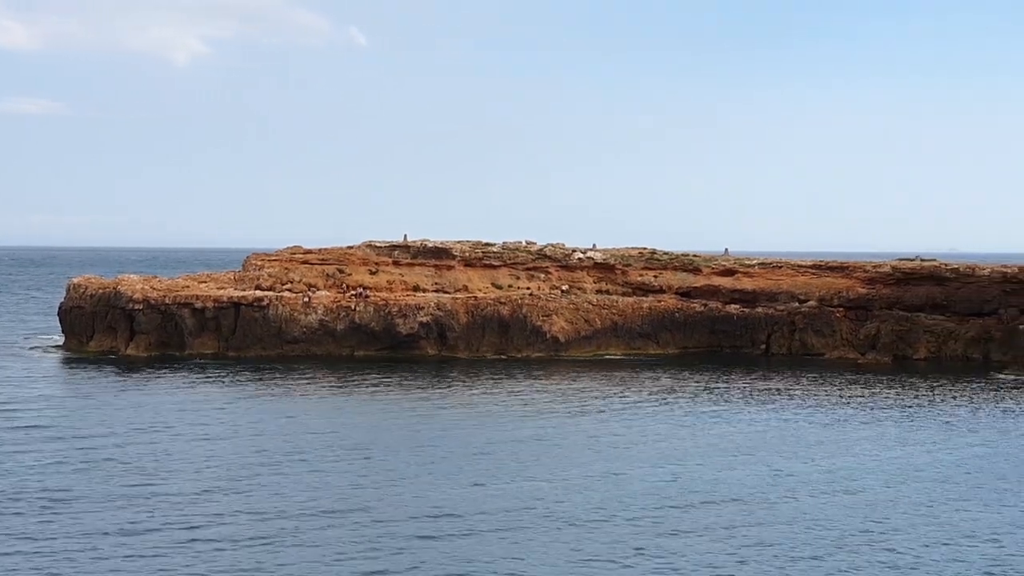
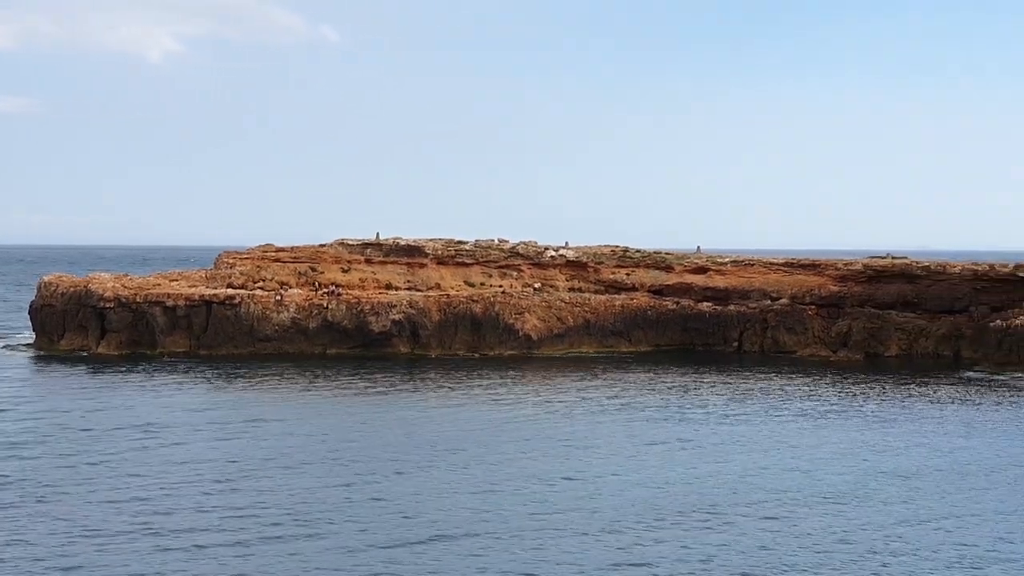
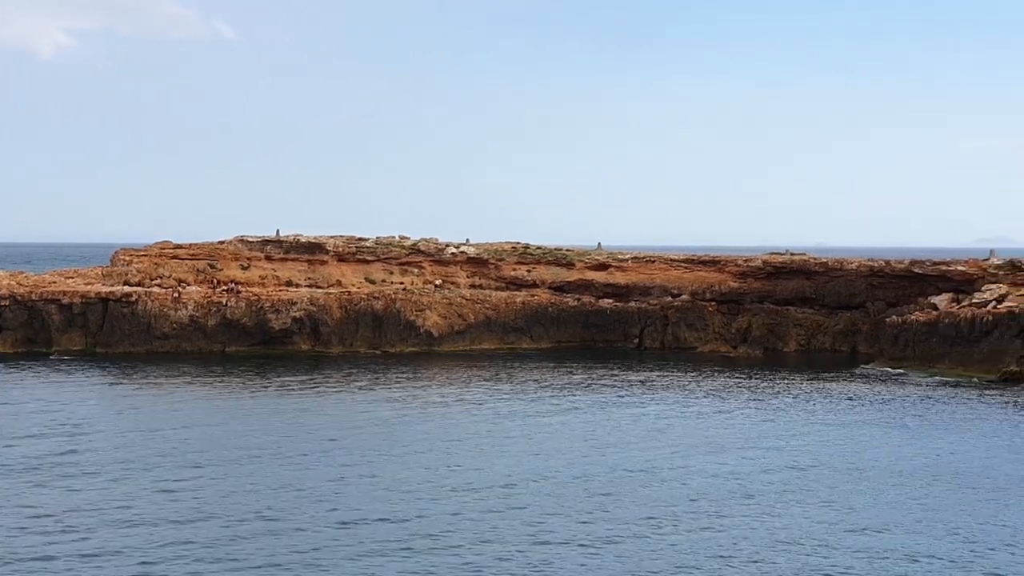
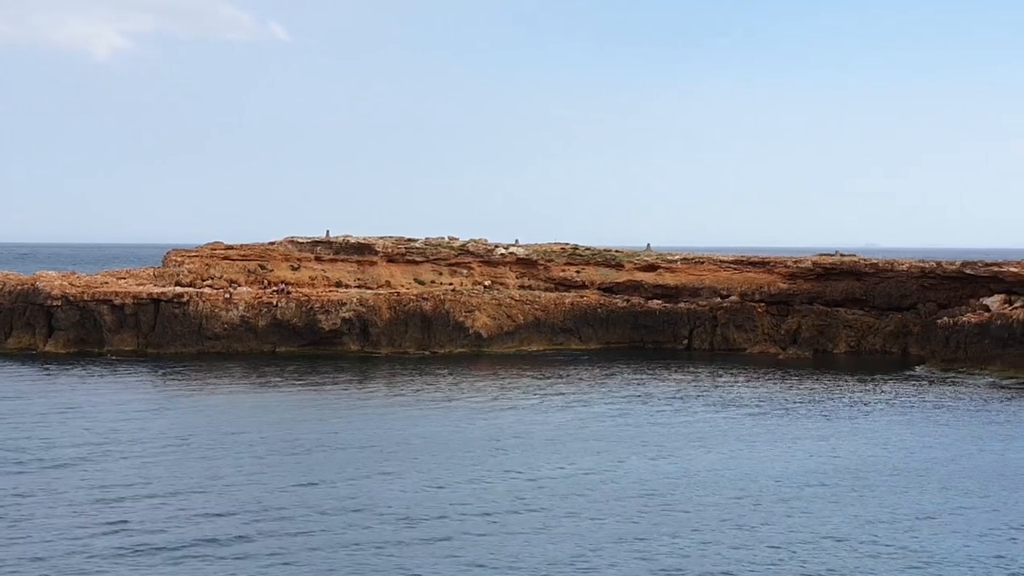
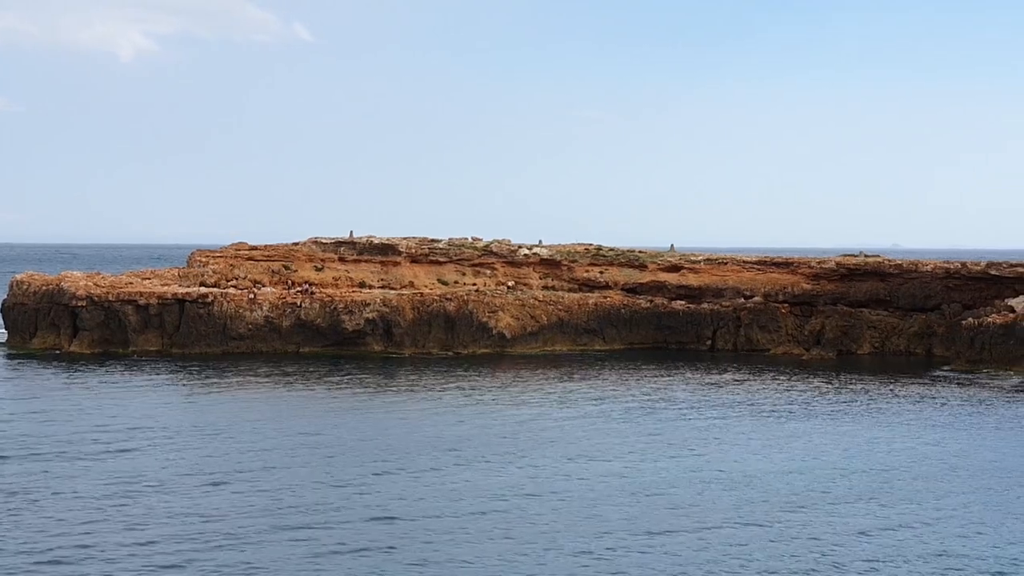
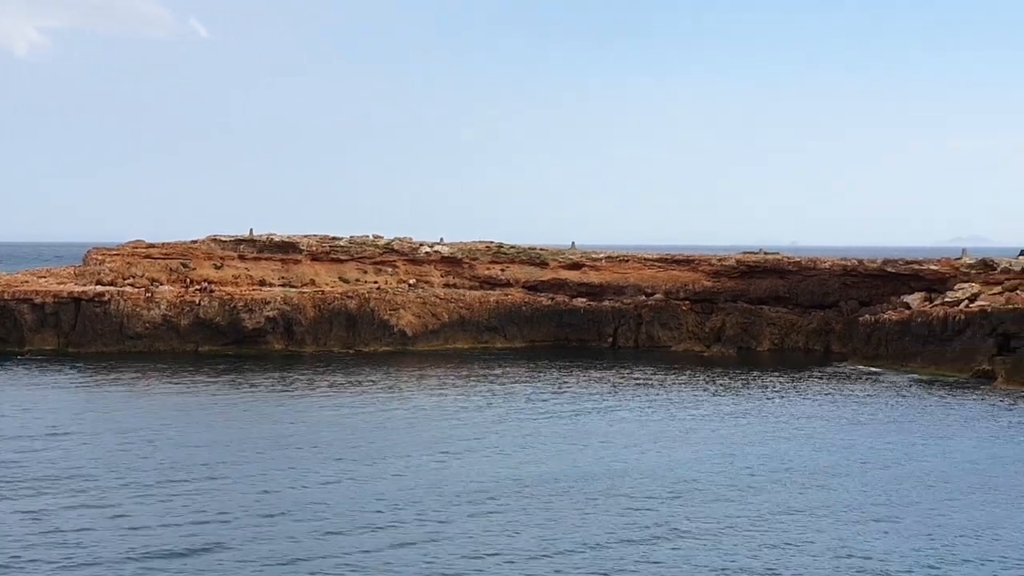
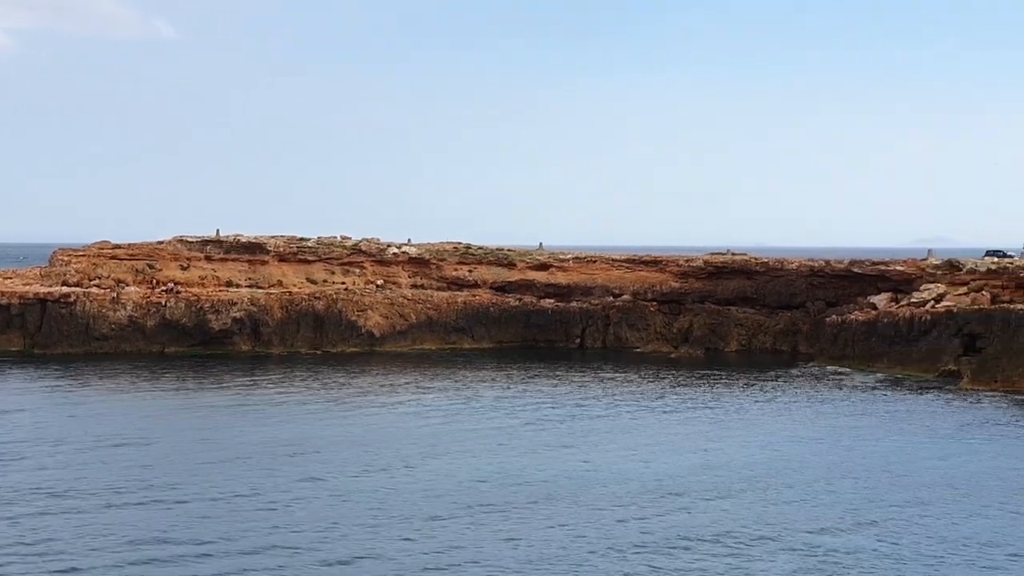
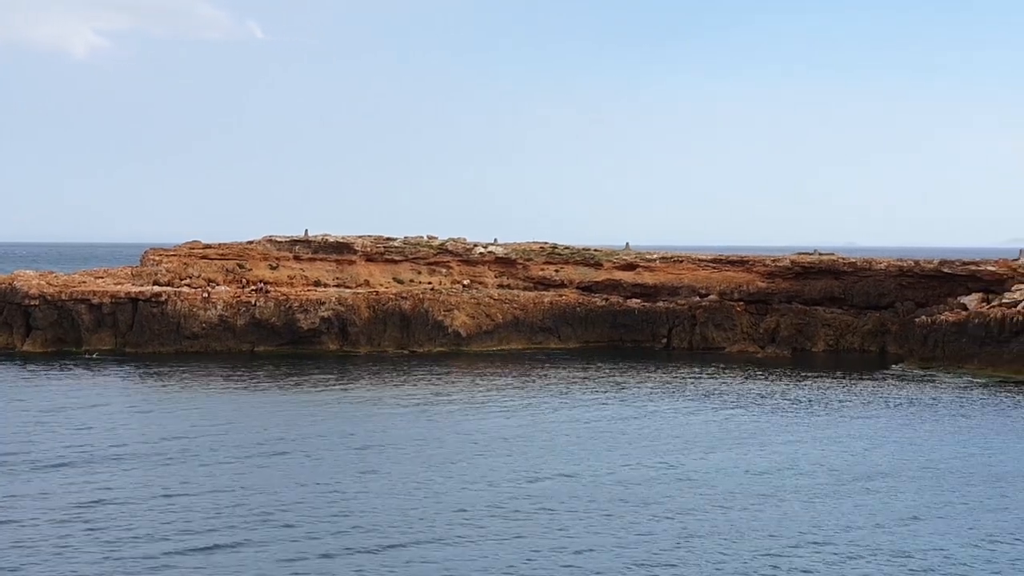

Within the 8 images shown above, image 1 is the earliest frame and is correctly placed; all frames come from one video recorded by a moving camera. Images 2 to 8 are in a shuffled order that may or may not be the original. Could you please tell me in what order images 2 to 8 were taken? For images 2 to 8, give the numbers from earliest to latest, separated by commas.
2, 5, 4, 8, 3, 6, 7
